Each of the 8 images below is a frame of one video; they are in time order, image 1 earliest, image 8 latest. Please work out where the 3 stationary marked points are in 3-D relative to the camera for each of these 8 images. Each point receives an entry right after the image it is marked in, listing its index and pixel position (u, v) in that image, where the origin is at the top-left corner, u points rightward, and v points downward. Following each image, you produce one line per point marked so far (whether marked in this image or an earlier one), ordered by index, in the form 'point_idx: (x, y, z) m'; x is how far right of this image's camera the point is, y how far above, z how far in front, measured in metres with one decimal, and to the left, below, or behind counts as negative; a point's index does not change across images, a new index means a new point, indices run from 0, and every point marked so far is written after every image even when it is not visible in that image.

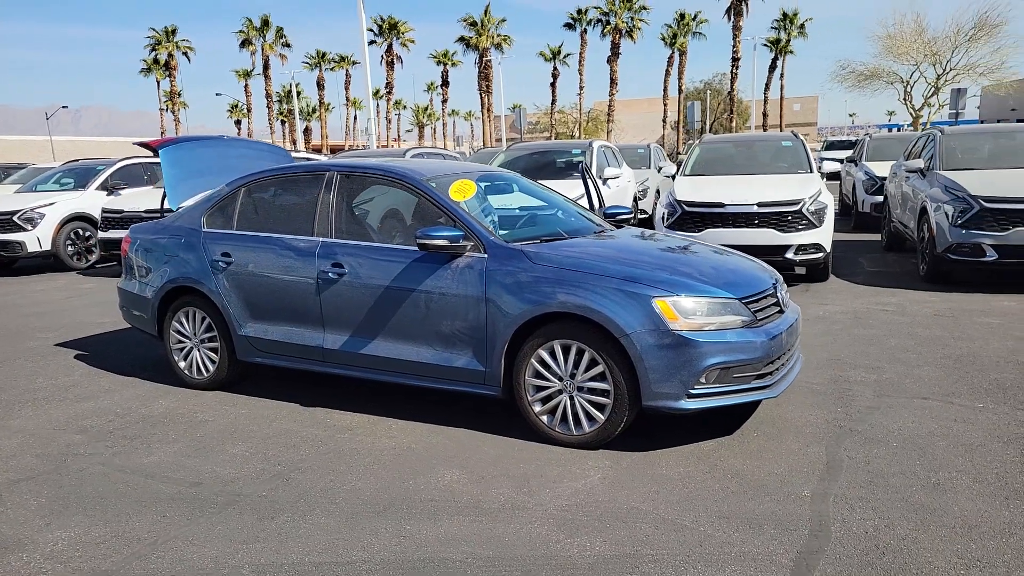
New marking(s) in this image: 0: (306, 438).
0: (-1.2, -0.9, +4.6) m
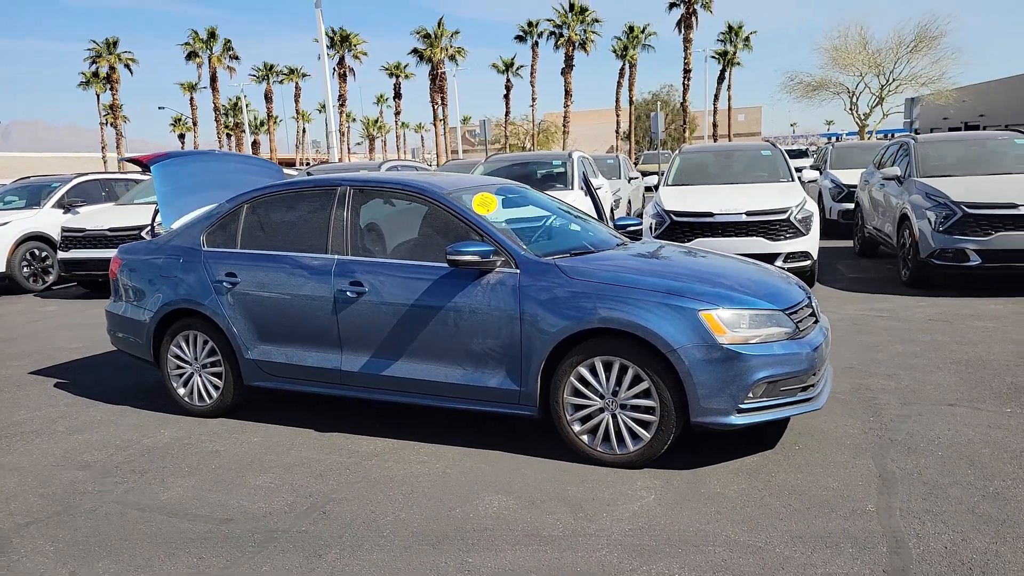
0: (-1.0, -1.0, +4.3) m
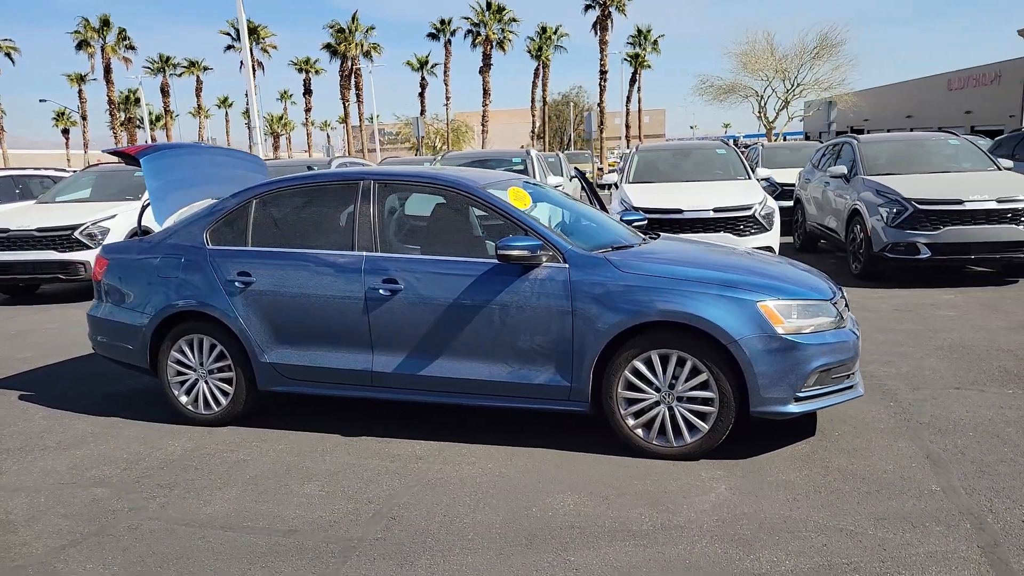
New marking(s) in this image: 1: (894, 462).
0: (-0.7, -1.0, +4.2) m
1: (+2.0, -0.9, +4.0) m
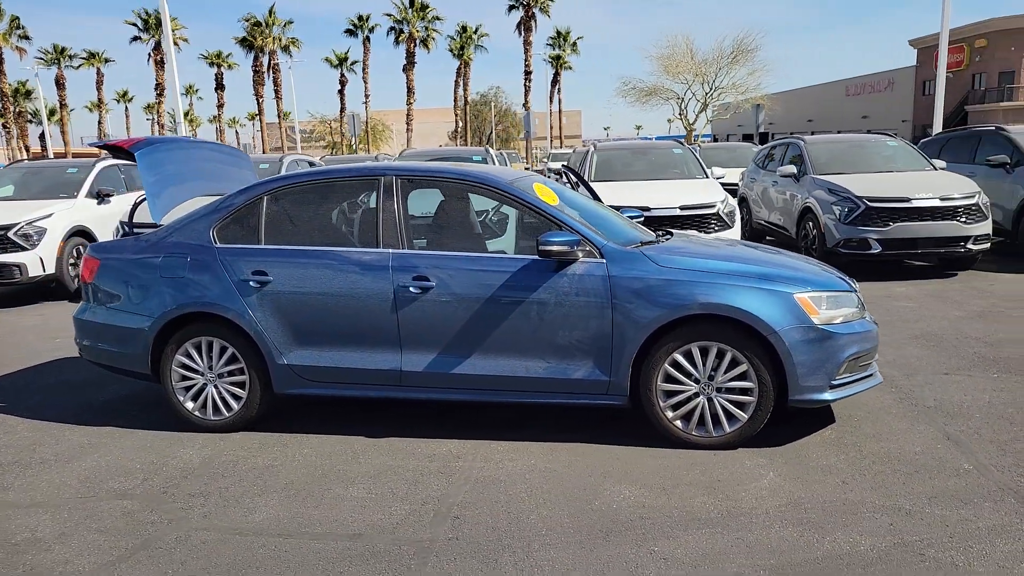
0: (-0.5, -1.0, +4.1) m
1: (+2.3, -0.9, +4.2) m
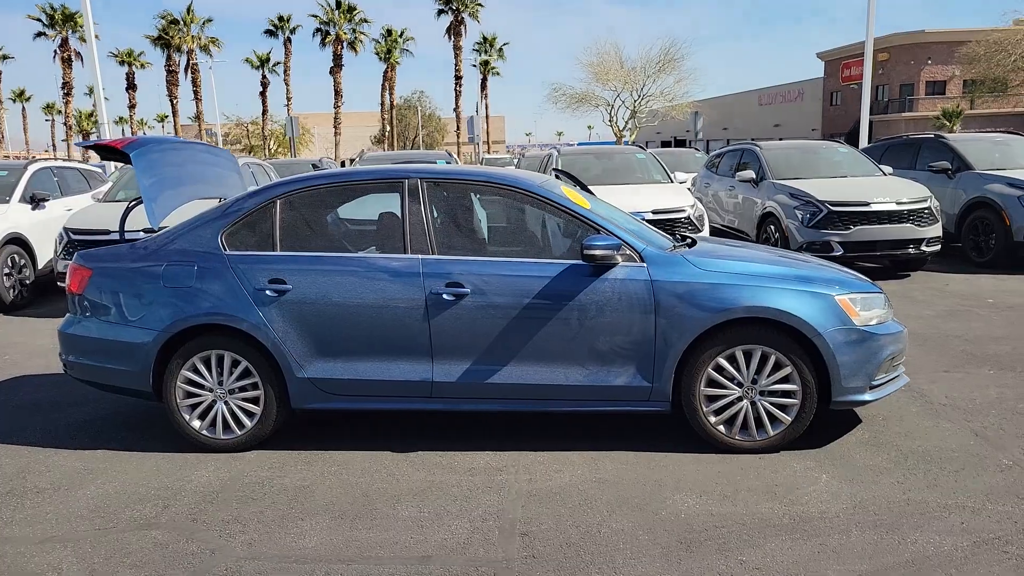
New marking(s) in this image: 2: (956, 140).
0: (-0.2, -1.0, +3.9) m
1: (+2.5, -0.9, +4.3) m
2: (+7.3, +2.4, +12.4) m
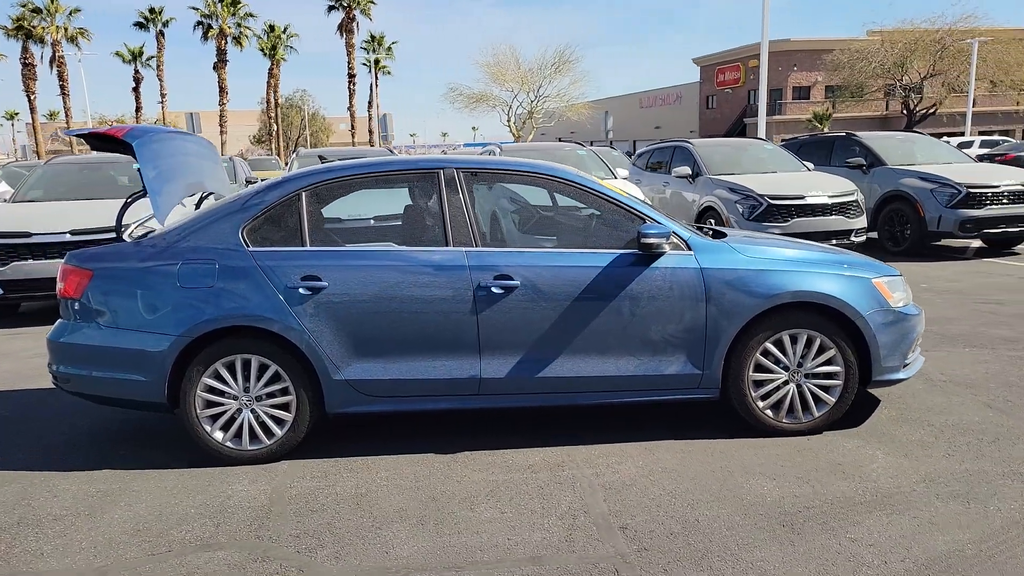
0: (+0.1, -1.0, +3.8) m
1: (+2.8, -0.8, +4.6) m
2: (+6.2, +2.6, +13.3) m
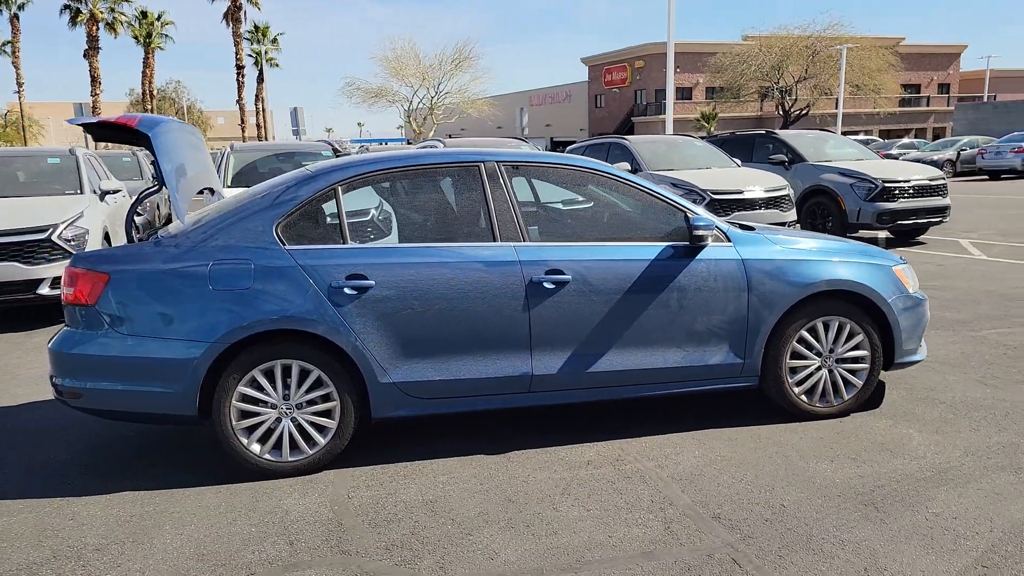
0: (+0.5, -1.0, +3.8) m
1: (+3.0, -0.7, +4.9) m
2: (+5.0, +2.8, +14.0) m
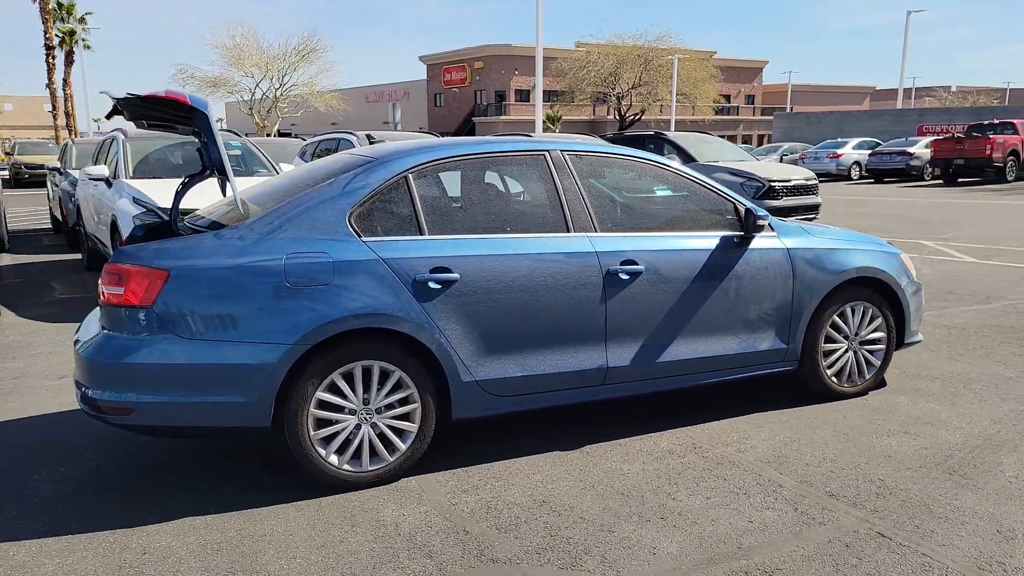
0: (+1.0, -0.9, +3.8) m
1: (+3.2, -0.6, +5.4) m
2: (+3.1, +3.0, +14.8) m
